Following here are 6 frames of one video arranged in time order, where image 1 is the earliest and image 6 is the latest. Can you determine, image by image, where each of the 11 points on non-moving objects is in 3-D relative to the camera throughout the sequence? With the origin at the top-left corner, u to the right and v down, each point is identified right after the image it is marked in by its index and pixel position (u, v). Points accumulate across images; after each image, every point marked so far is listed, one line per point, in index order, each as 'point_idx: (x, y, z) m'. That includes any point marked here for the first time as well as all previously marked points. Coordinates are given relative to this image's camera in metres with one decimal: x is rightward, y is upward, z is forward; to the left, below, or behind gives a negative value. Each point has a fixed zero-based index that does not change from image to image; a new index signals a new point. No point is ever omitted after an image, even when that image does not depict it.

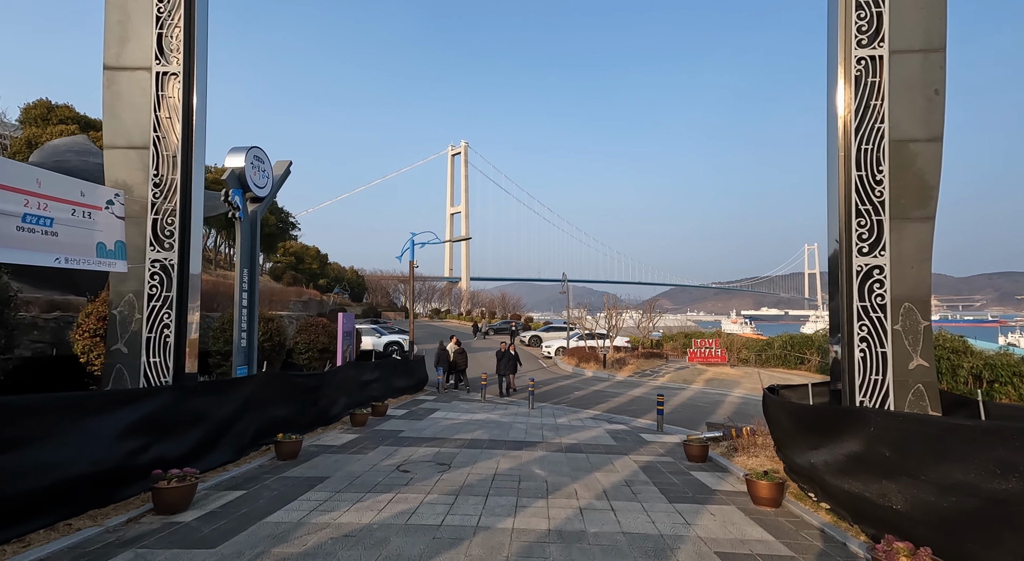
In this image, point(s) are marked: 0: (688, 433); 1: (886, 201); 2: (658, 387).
0: (+3.3, -2.9, +10.0) m
1: (+4.0, +0.8, +5.6) m
2: (+5.2, -3.8, +18.9) m
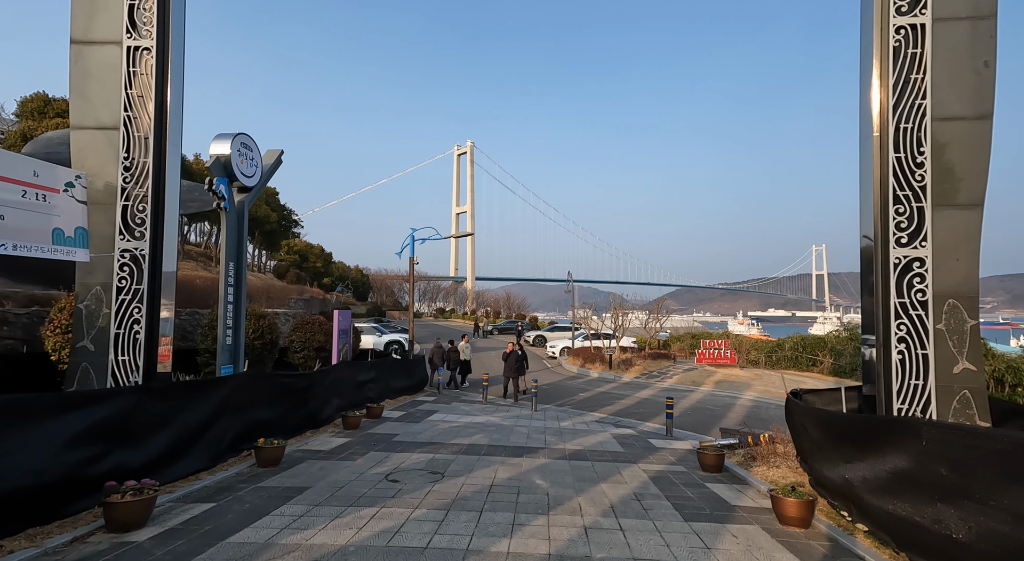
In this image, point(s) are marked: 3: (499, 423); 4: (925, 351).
0: (+3.4, -2.9, +9.5) m
1: (+4.0, +0.9, +5.0) m
2: (+5.4, -3.8, +18.4) m
3: (-0.3, -2.9, +10.8) m
4: (+3.9, -0.7, +5.0) m
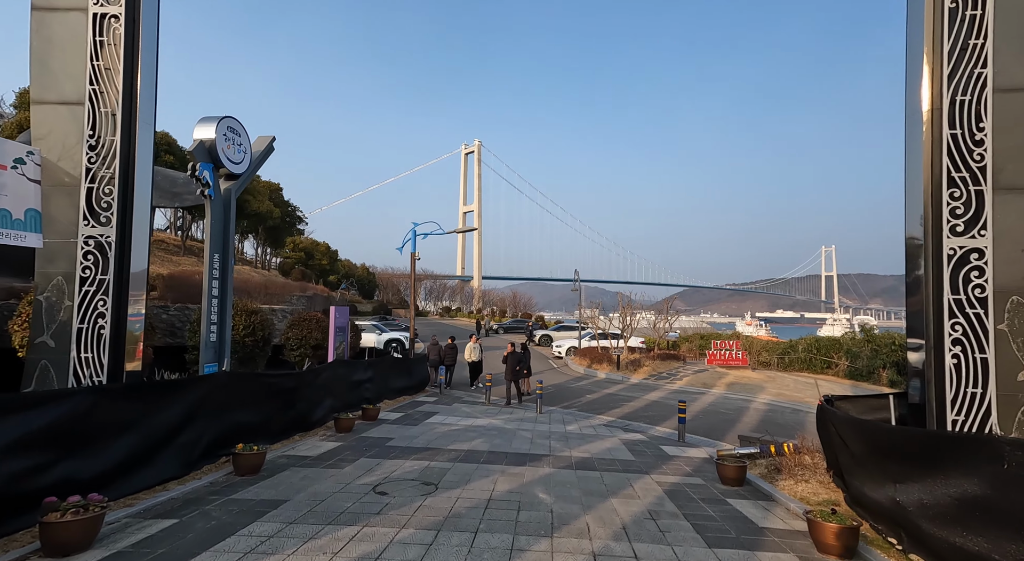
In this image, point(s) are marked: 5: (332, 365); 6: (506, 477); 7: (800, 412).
0: (+3.4, -2.8, +8.9) m
1: (+4.0, +1.0, +4.4) m
2: (+5.5, -3.7, +17.7) m
3: (-0.2, -2.9, +10.3) m
4: (+3.9, -0.6, +4.3) m
5: (-3.2, -1.5, +9.5) m
6: (-0.1, -2.3, +6.2) m
7: (+8.4, -3.8, +15.3) m
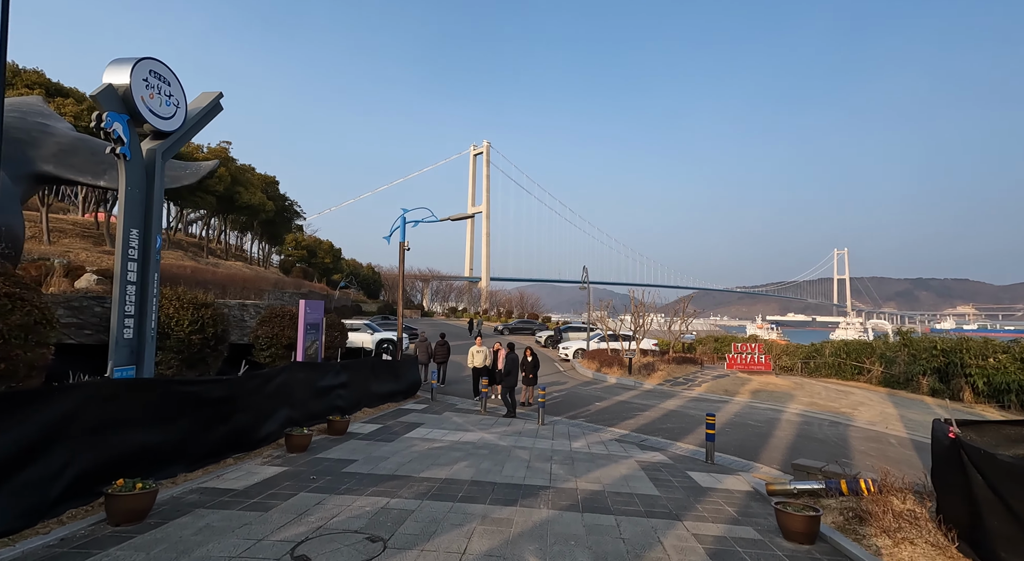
0: (+3.3, -2.6, +7.1) m
1: (+3.8, +1.1, +2.7) m
2: (+5.5, -3.6, +16.0) m
3: (-0.3, -2.7, +8.6) m
4: (+3.7, -0.4, +2.6) m
5: (-3.3, -1.3, +7.9) m
6: (-0.2, -2.1, +4.5) m
7: (+8.4, -3.7, +13.5) m
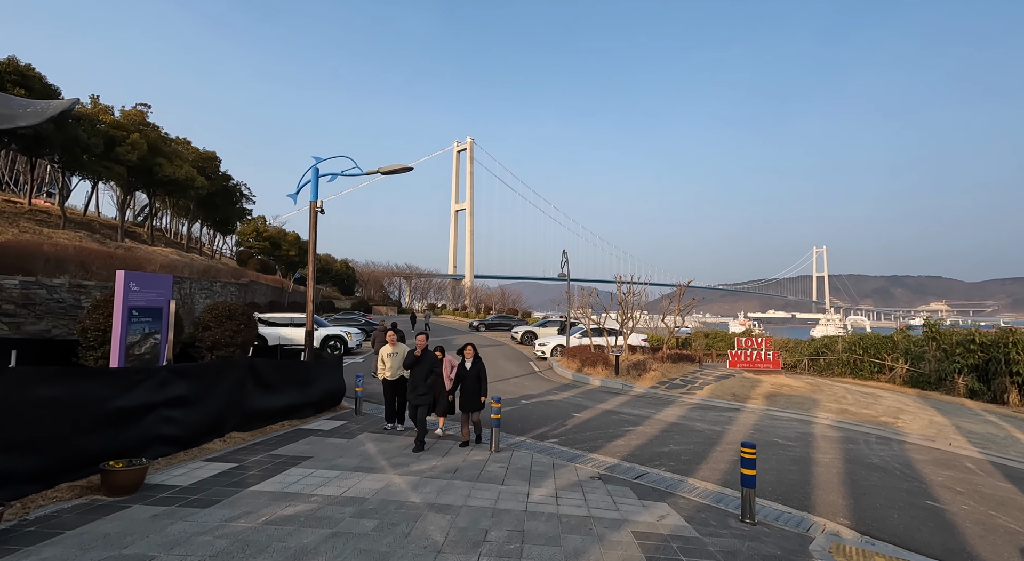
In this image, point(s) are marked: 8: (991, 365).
0: (+2.5, -2.1, +3.8) m
1: (+3.2, +1.6, -0.6) m
2: (+4.5, -3.0, +12.7) m
3: (-1.1, -2.2, +5.2) m
4: (+3.1, +0.1, -0.7) m
5: (-4.1, -0.8, +4.4) m
6: (-0.9, -1.6, +1.1) m
7: (+7.4, -3.2, +10.3) m
8: (+14.8, -2.6, +16.3) m
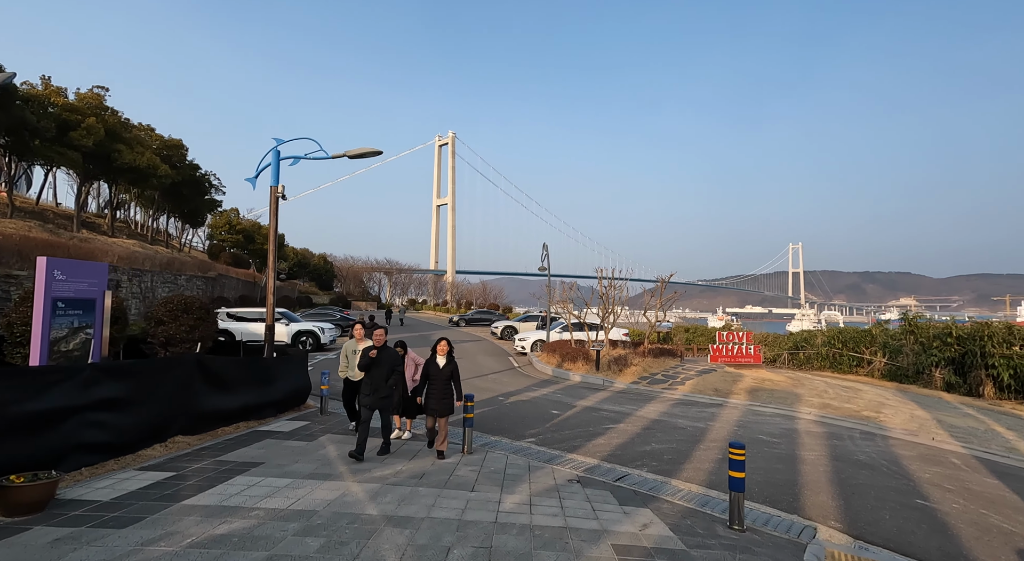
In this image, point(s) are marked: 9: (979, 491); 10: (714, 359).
0: (+2.3, -2.0, +3.4) m
1: (+3.1, +1.7, -1.1) m
2: (+4.0, -2.9, +12.3) m
3: (-1.4, -2.0, +4.6) m
4: (+3.0, +0.1, -1.1) m
5: (-4.4, -0.7, +3.7) m
6: (-1.0, -1.5, +0.5) m
7: (+6.9, -3.0, +10.1) m
8: (+14.1, -2.4, +16.3) m
9: (+6.6, -3.0, +7.5) m
10: (+7.4, -2.9, +19.4) m
